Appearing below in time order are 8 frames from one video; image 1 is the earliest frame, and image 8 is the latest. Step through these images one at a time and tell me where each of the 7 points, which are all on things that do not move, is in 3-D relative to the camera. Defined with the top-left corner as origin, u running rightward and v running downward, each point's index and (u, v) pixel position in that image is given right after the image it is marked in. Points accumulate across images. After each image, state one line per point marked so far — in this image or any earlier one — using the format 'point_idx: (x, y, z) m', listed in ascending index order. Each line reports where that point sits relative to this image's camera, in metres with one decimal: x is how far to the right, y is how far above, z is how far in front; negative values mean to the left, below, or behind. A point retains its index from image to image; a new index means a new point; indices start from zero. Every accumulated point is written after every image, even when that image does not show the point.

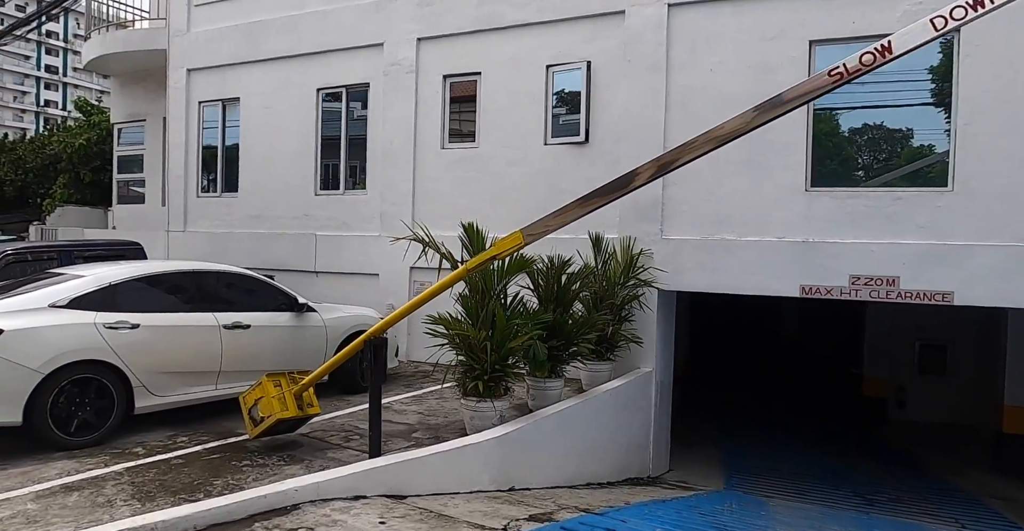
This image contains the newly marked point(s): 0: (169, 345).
0: (-3.0, -0.7, +5.7) m
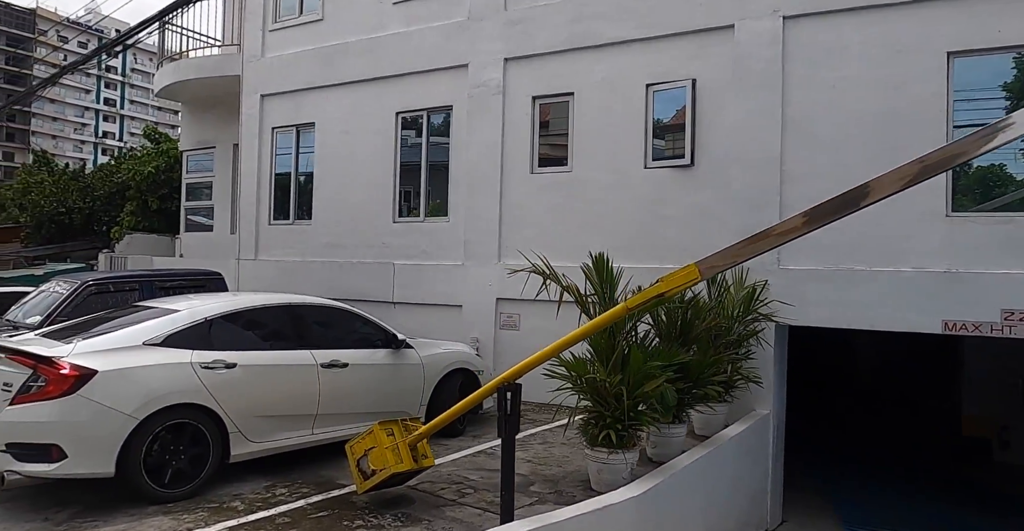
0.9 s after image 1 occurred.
0: (-1.9, -1.0, +5.2) m
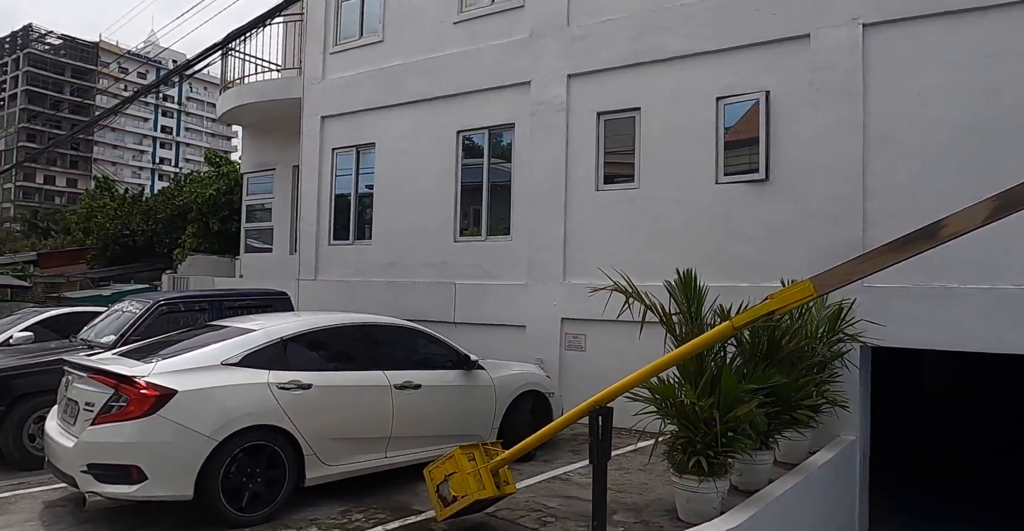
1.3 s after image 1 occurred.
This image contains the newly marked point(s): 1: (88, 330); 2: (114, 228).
0: (-1.3, -1.1, +5.0) m
1: (-4.4, -0.7, +6.7) m
2: (-10.8, +1.1, +18.2) m
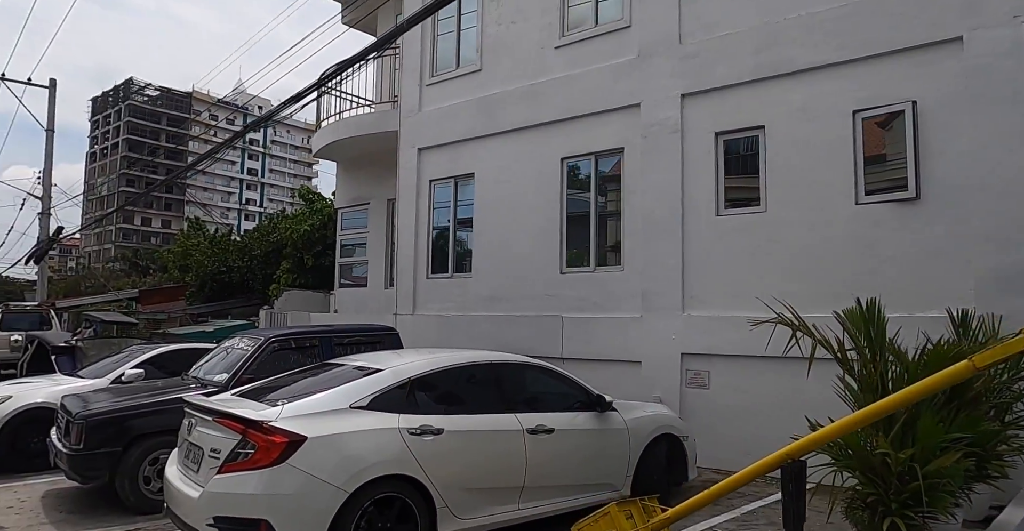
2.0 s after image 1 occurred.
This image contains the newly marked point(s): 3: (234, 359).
0: (-0.3, -1.3, +4.6) m
1: (-3.2, -1.0, +6.6) m
2: (-8.4, 0.0, +18.8) m
3: (-2.6, -0.9, +6.2) m
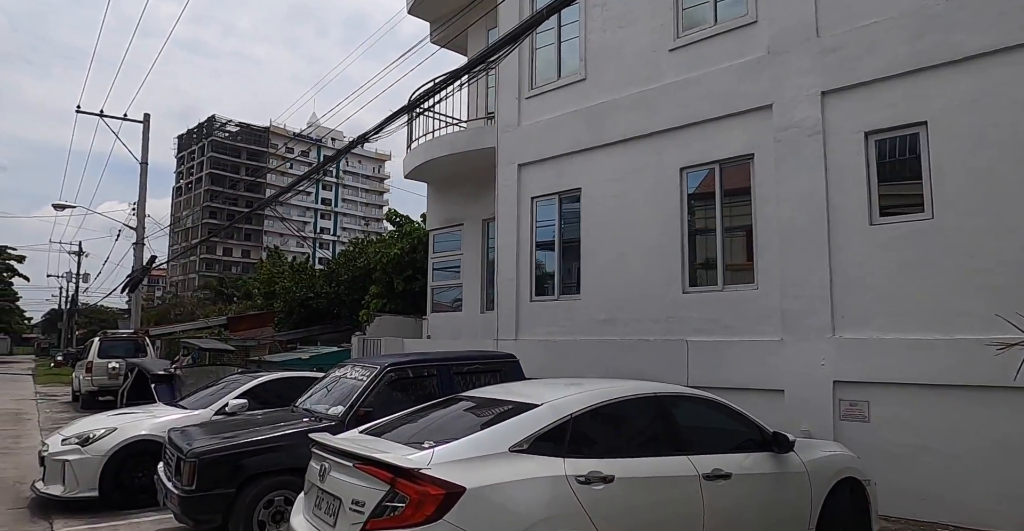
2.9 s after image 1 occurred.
0: (+0.8, -1.4, +3.9) m
1: (-1.9, -1.3, +6.1) m
2: (-6.0, -0.7, +18.8) m
3: (-1.4, -1.1, +5.7) m
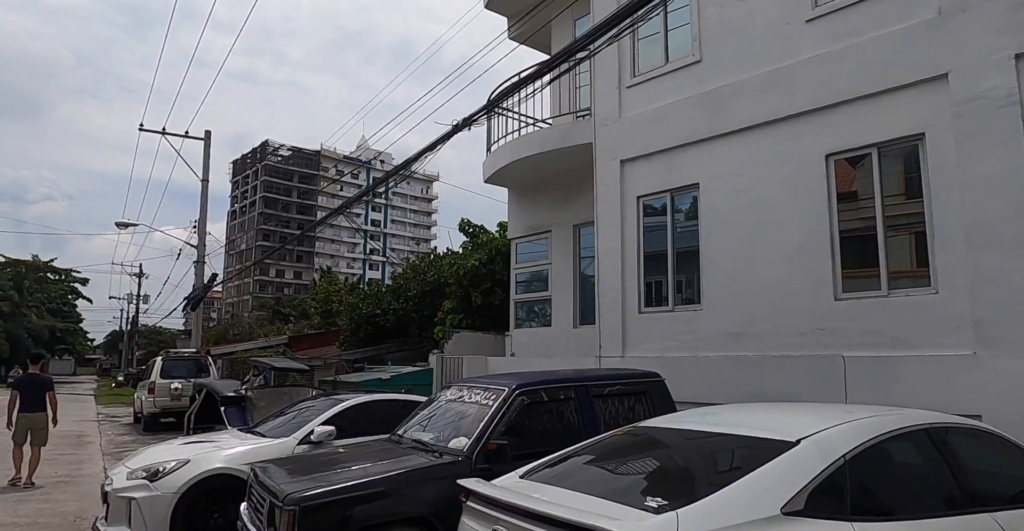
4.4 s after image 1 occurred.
0: (+1.8, -1.3, +2.7) m
1: (-0.8, -1.3, +5.1) m
2: (-4.1, -1.2, +18.0) m
3: (-0.3, -1.1, +4.6) m
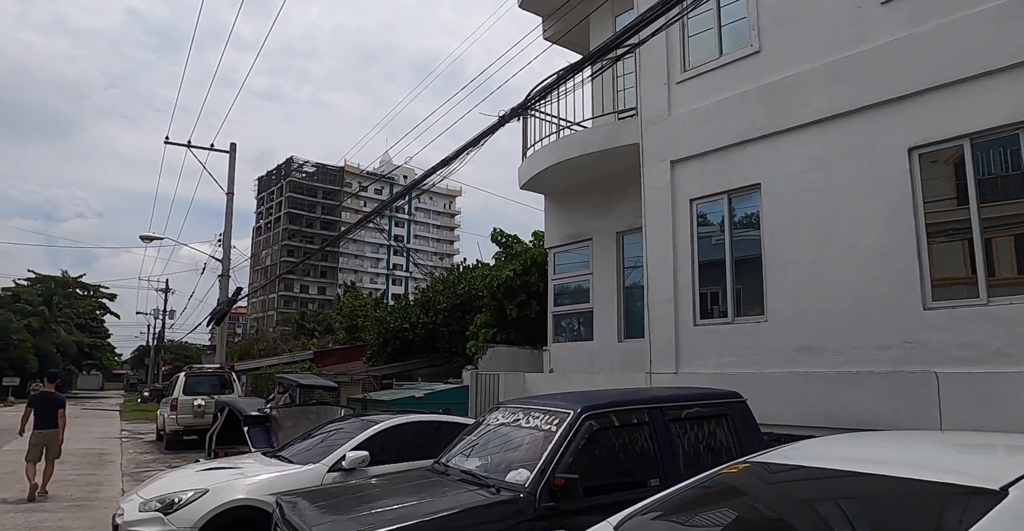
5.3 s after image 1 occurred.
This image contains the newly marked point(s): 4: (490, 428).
0: (+2.1, -1.3, +2.0) m
1: (-0.4, -1.3, +4.5) m
2: (-3.2, -1.5, +17.5) m
3: (+0.1, -1.1, +4.0) m
4: (-0.2, -1.1, +4.6) m
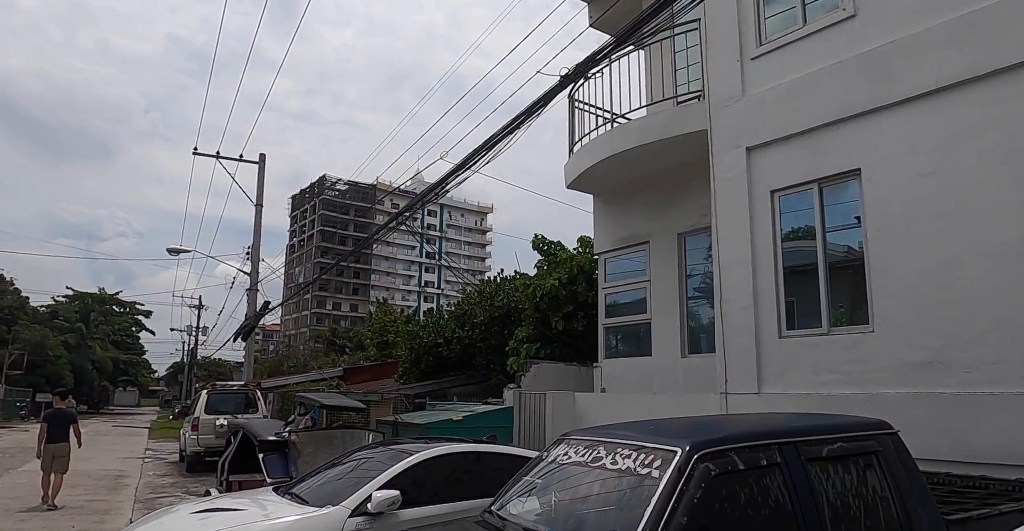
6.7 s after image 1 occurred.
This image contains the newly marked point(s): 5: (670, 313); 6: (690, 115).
0: (+2.4, -1.2, +0.8) m
1: (0.0, -1.3, +3.5) m
2: (-2.2, -1.8, +16.6) m
3: (+0.4, -1.0, +2.9) m
4: (+0.2, -1.1, +3.5) m
5: (+1.9, -0.6, +8.2) m
6: (+2.0, +1.8, +7.7) m
